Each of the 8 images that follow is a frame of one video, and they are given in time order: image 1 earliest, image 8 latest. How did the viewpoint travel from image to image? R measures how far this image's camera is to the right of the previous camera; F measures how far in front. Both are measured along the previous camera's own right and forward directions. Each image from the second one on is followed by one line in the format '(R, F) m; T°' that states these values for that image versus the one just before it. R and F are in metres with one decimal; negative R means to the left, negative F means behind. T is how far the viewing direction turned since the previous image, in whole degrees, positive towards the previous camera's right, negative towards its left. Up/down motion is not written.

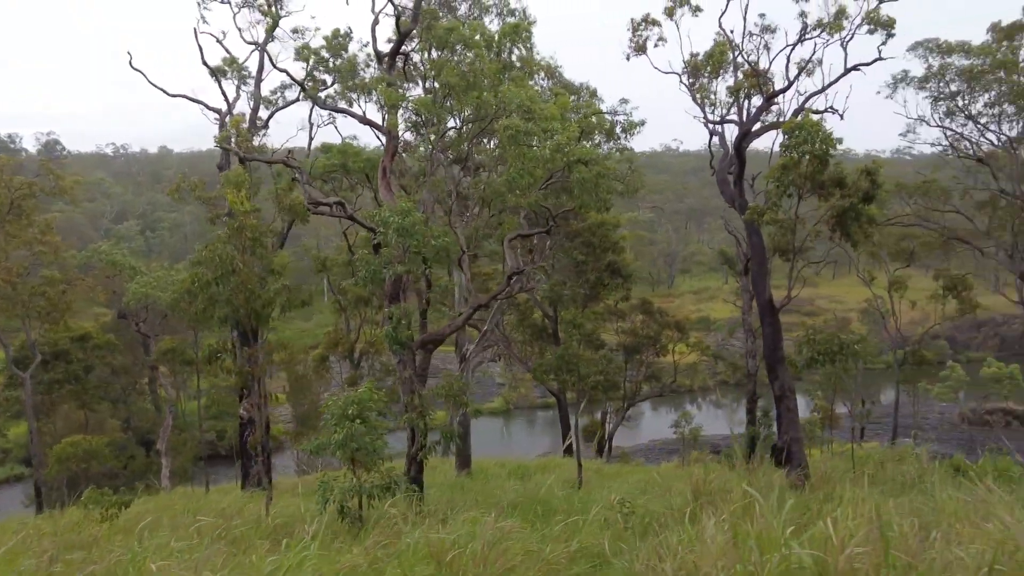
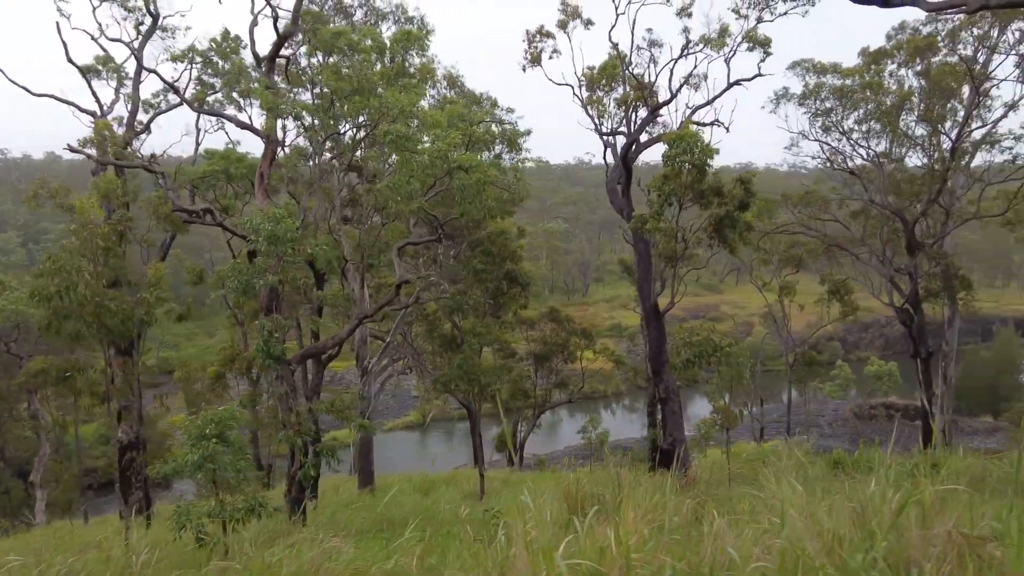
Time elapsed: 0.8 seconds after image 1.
(+0.3, +0.1) m; +7°
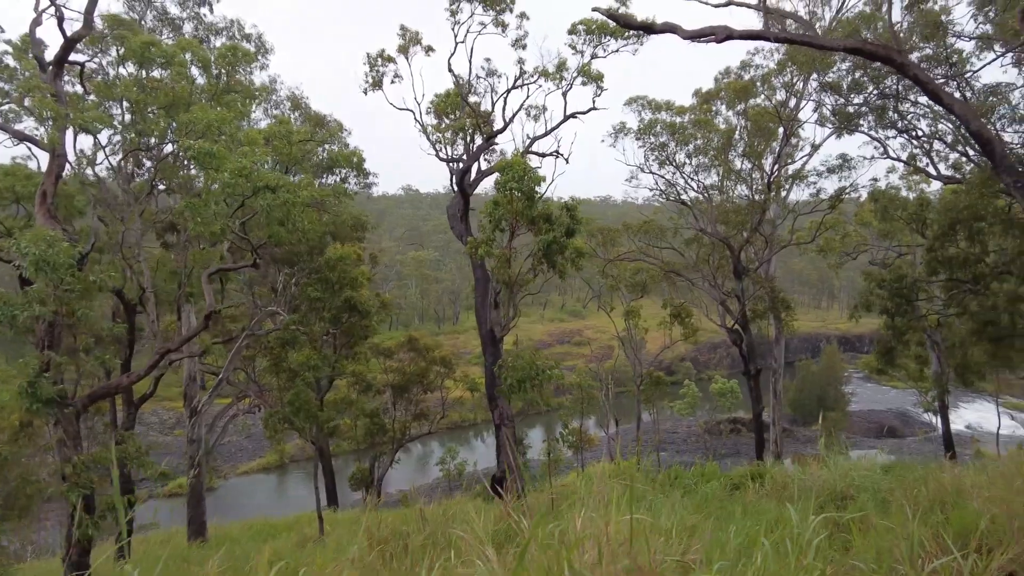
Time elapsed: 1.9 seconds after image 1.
(+0.5, +0.1) m; +11°
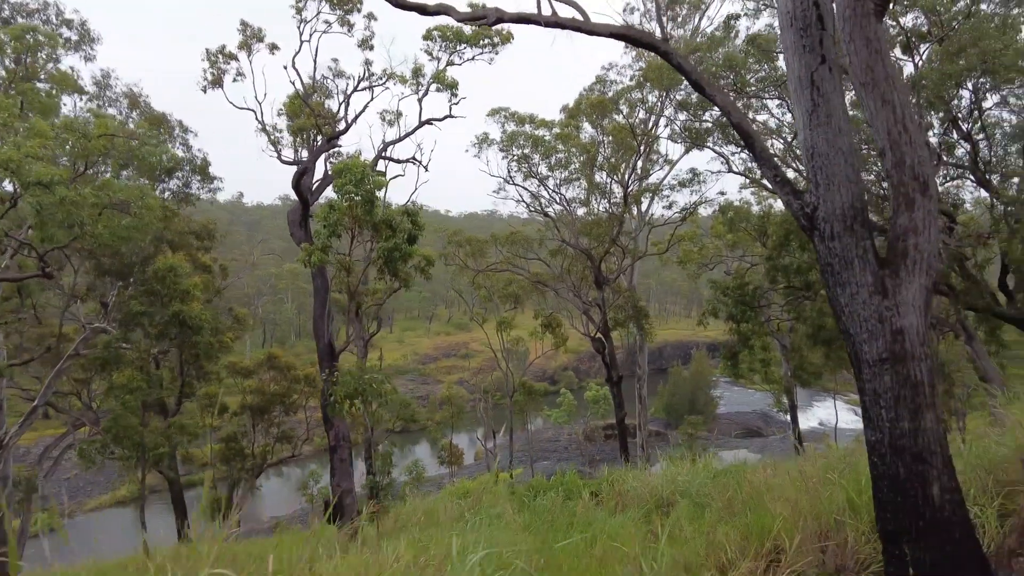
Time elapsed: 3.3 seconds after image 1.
(+0.5, +0.2) m; +10°
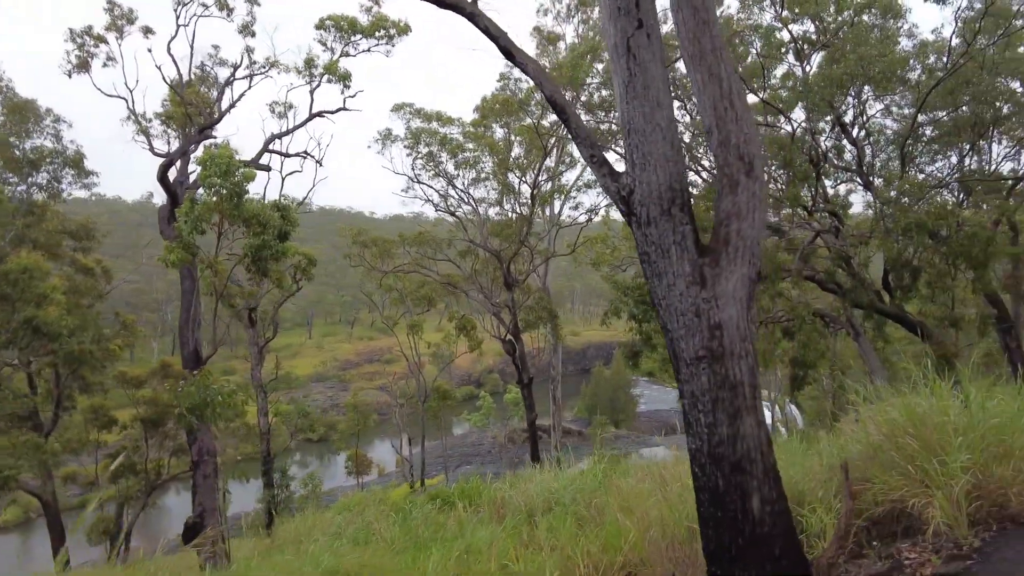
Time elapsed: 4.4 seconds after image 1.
(+0.4, +0.3) m; +6°
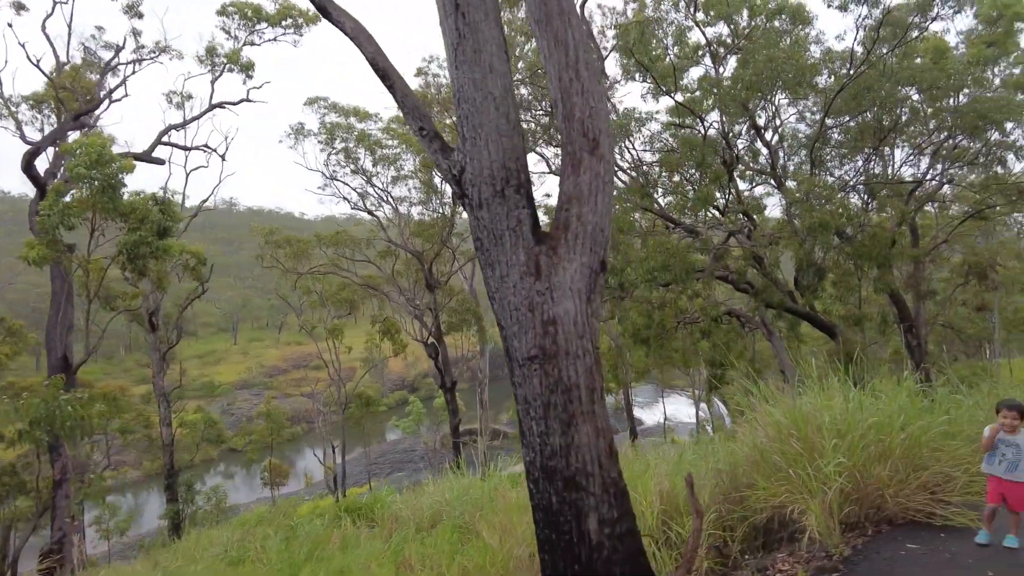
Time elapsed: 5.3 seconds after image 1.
(+0.3, +0.2) m; +5°
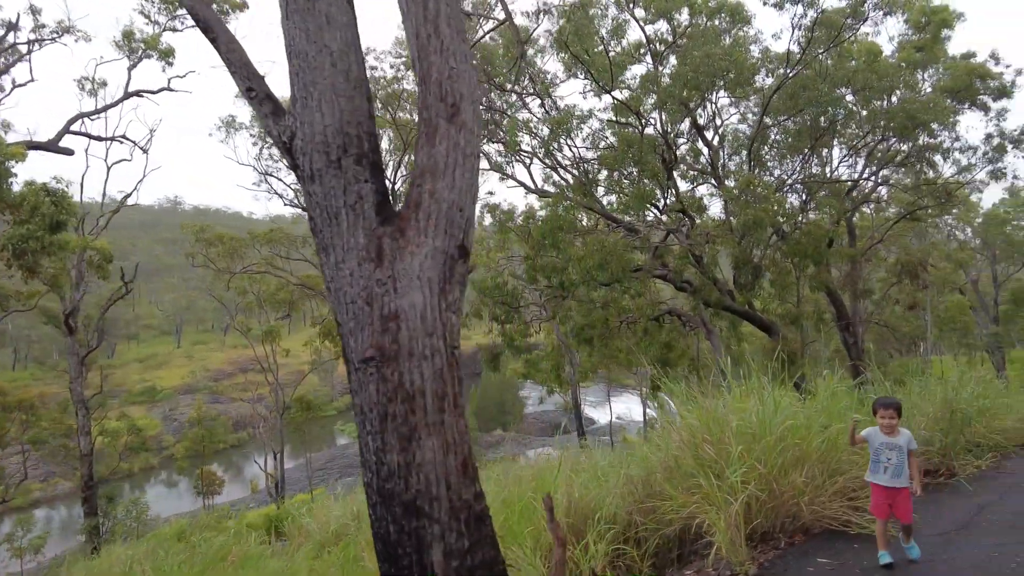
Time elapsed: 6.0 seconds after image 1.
(+0.3, +0.3) m; +4°
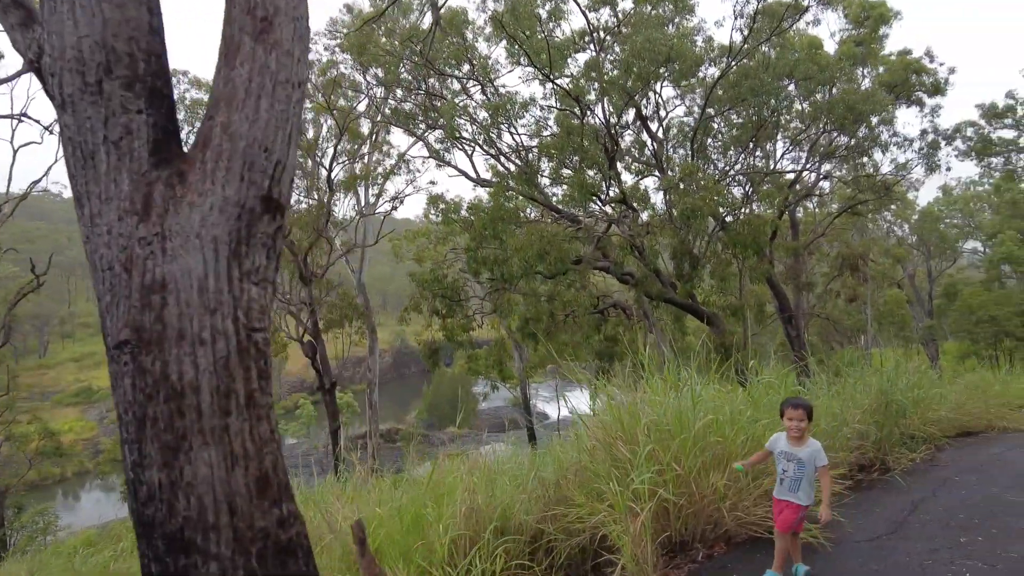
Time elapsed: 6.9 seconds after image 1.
(+0.2, +0.3) m; +4°
